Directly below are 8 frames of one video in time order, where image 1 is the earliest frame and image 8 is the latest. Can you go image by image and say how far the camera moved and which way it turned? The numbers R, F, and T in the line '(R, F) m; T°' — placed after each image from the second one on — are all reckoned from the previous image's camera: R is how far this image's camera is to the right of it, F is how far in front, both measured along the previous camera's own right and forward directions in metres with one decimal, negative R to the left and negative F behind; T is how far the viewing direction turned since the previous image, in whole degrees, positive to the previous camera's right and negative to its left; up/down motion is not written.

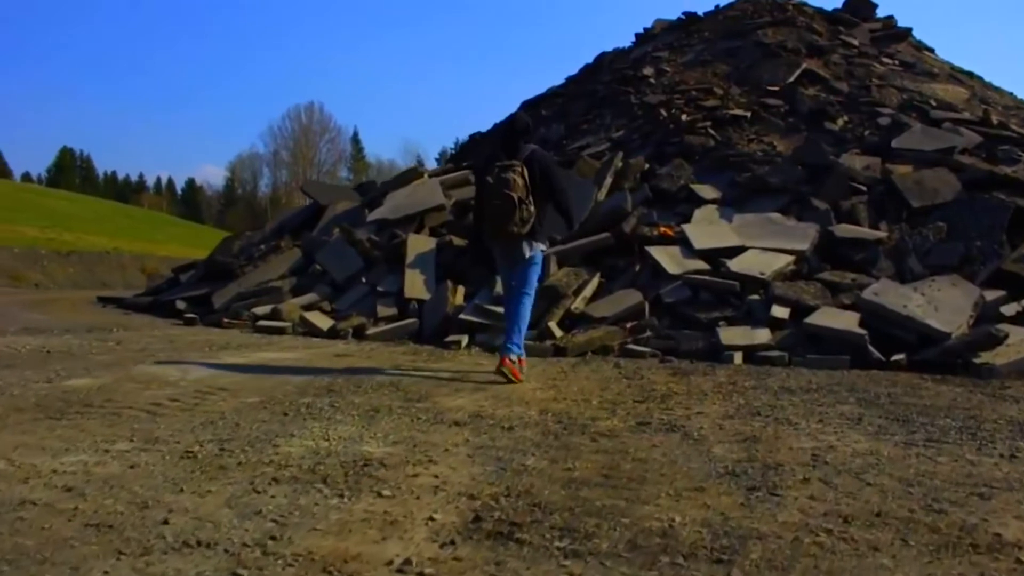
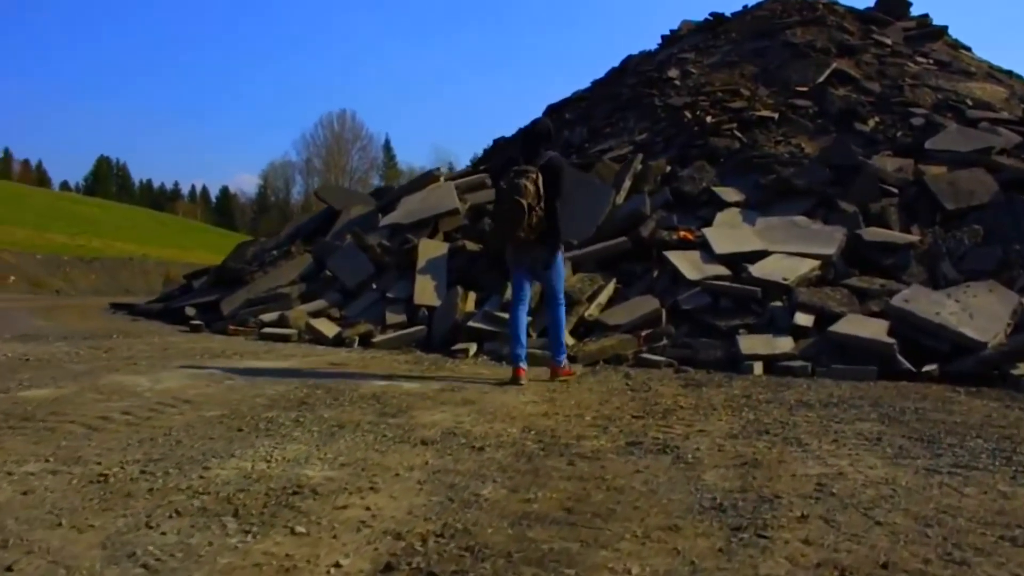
(+0.2, +0.5) m; -2°
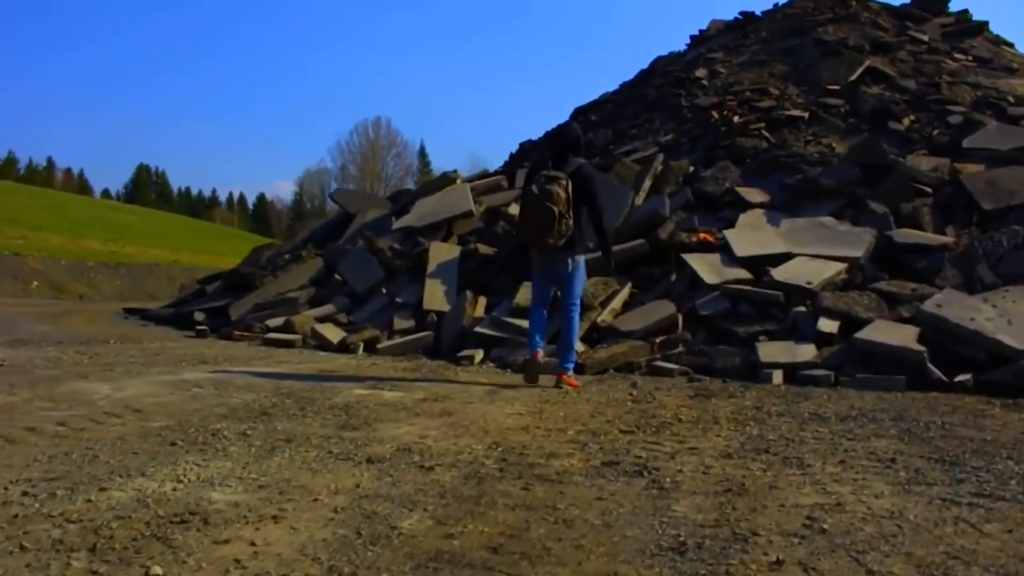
(+0.3, +0.5) m; -2°
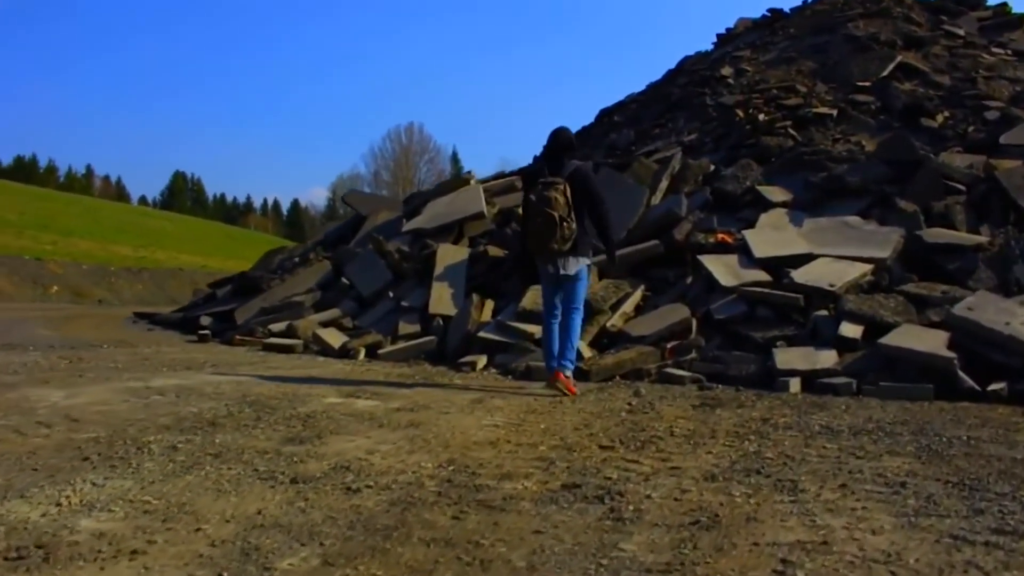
(+0.3, +0.5) m; -2°
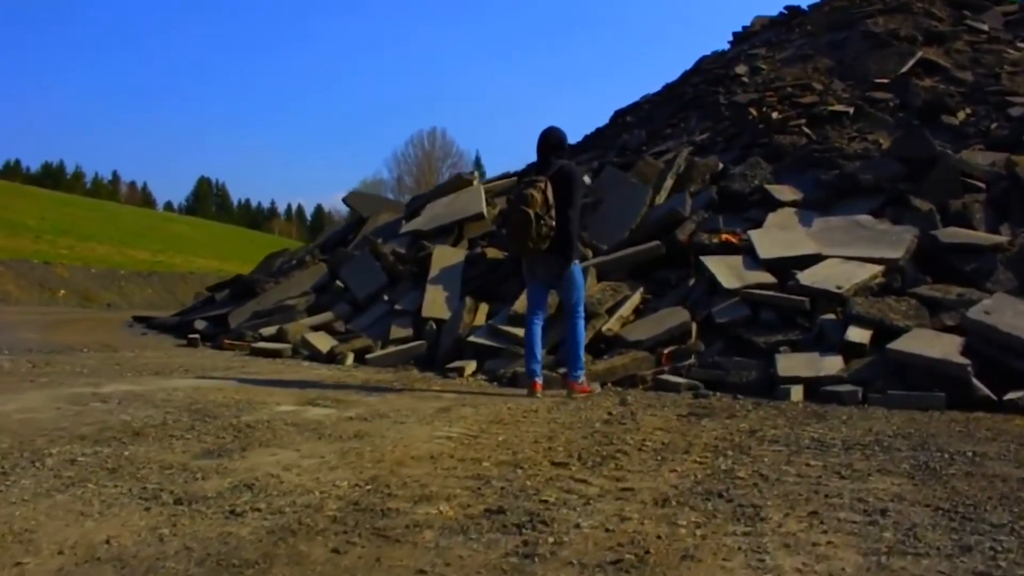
(+0.3, +0.4) m; -1°
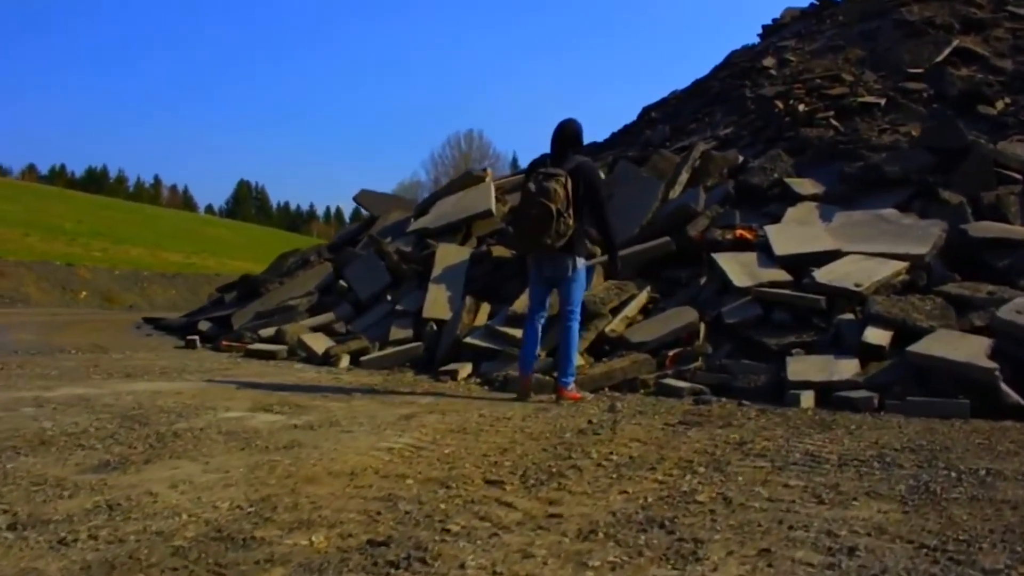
(+0.3, +0.5) m; -2°
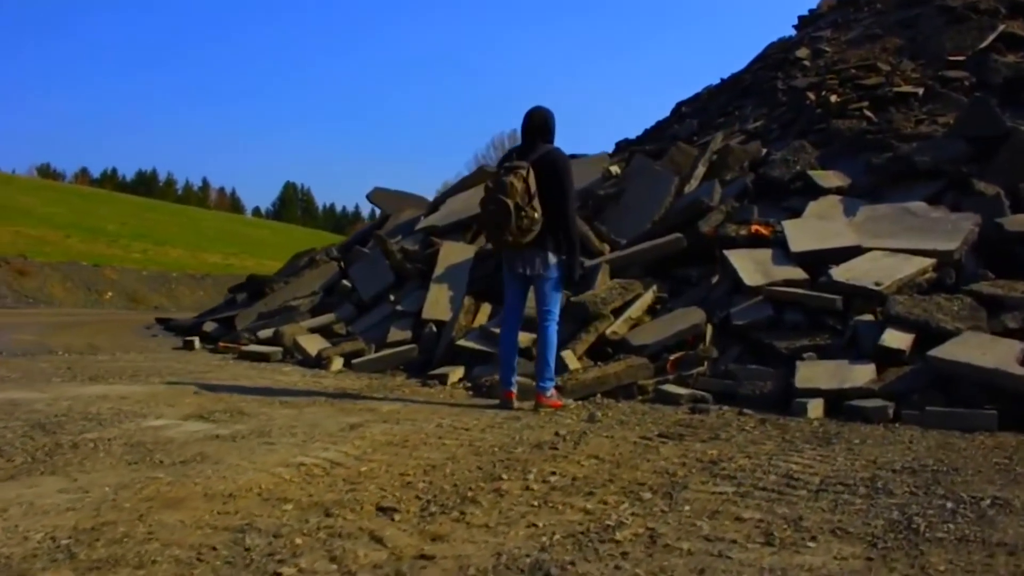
(+0.4, +0.5) m; -3°
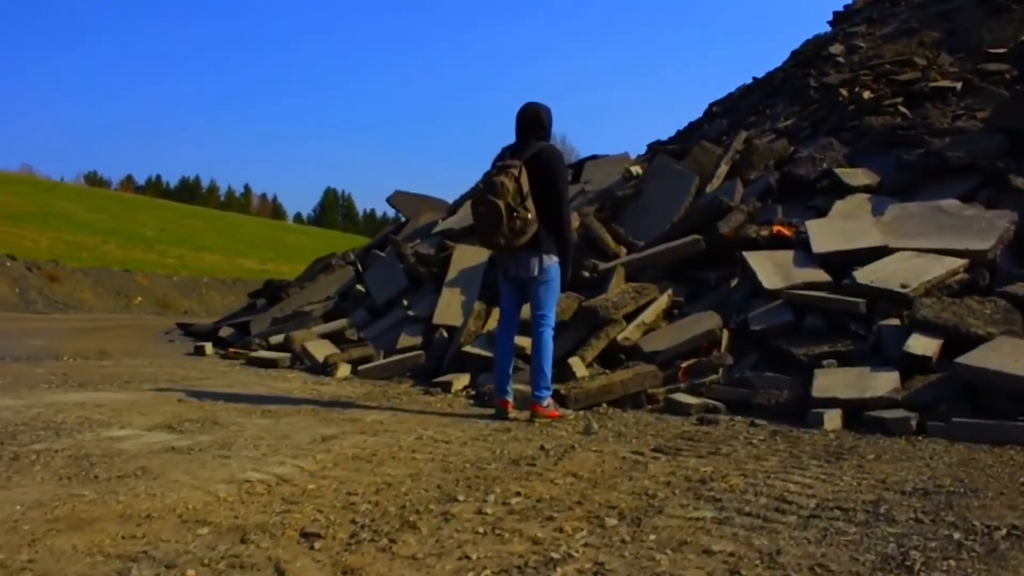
(+0.2, +0.3) m; -2°
